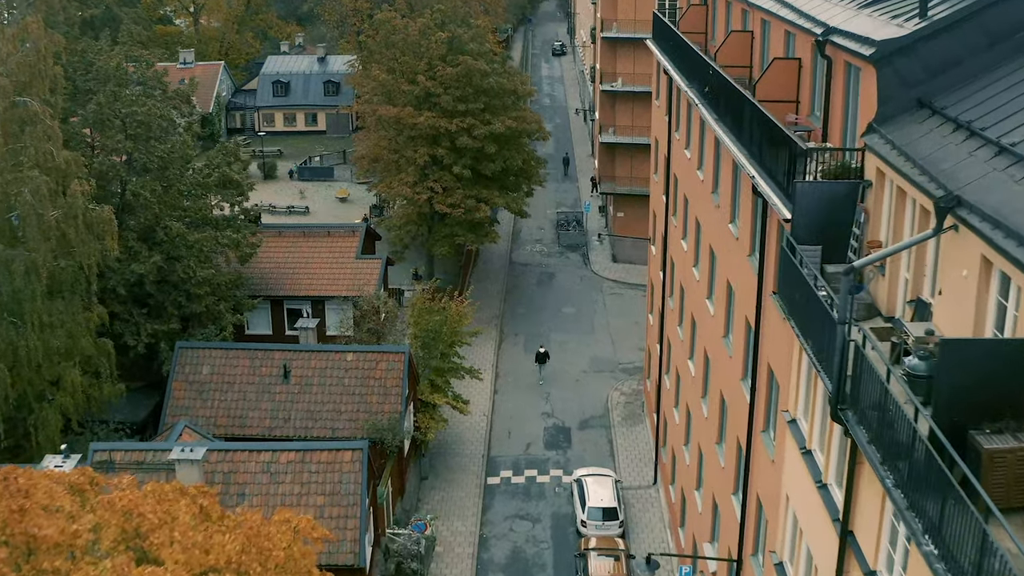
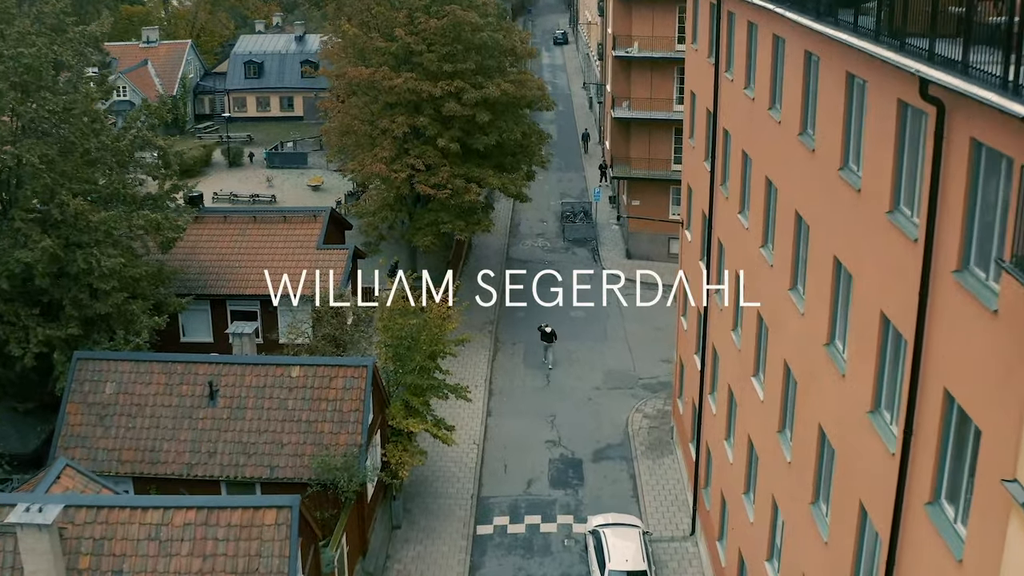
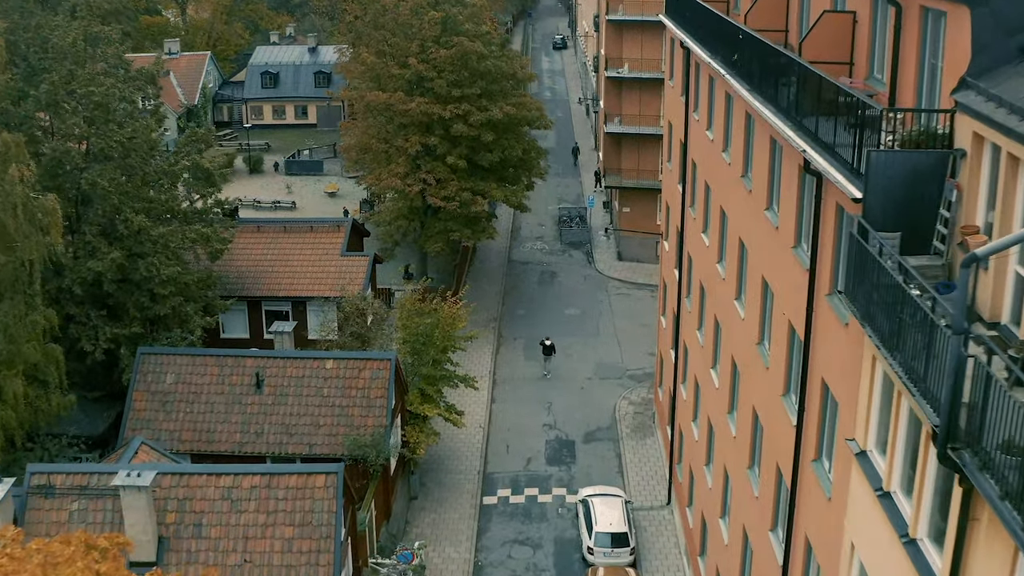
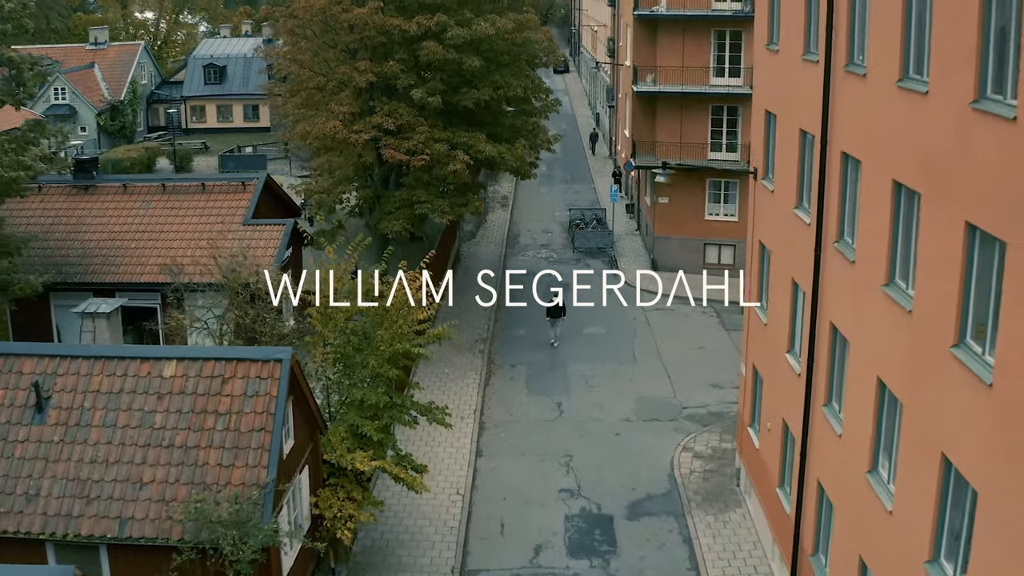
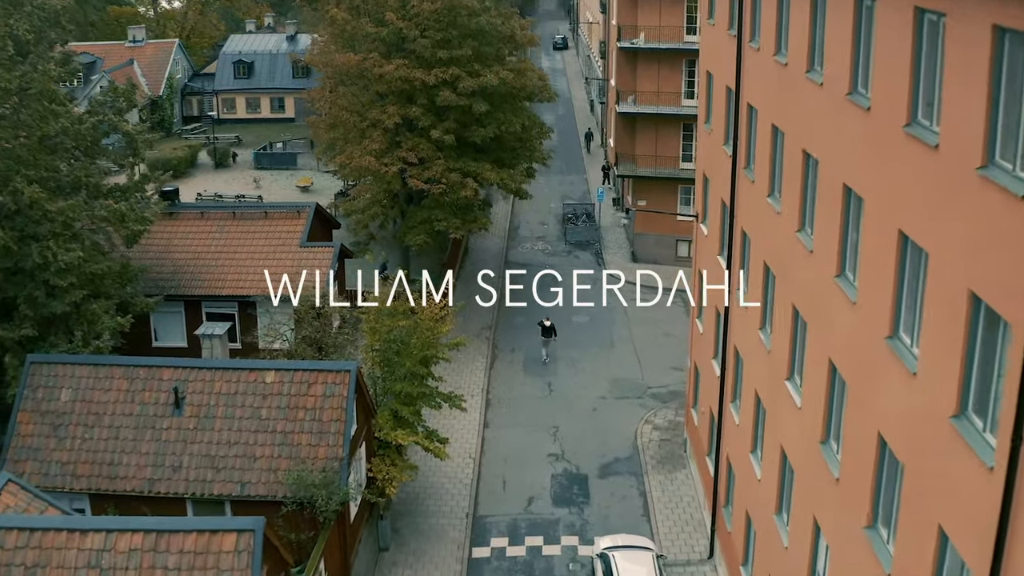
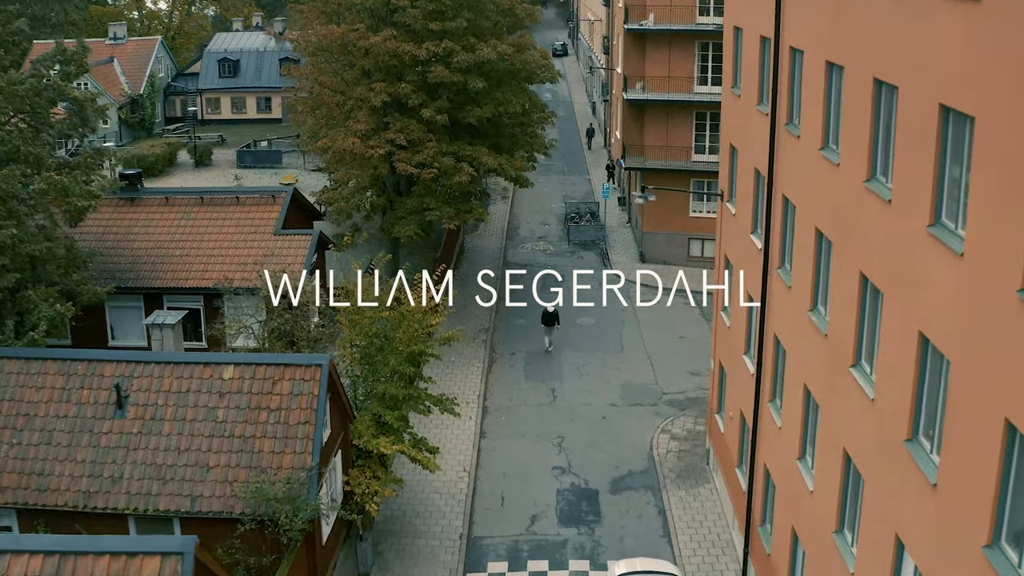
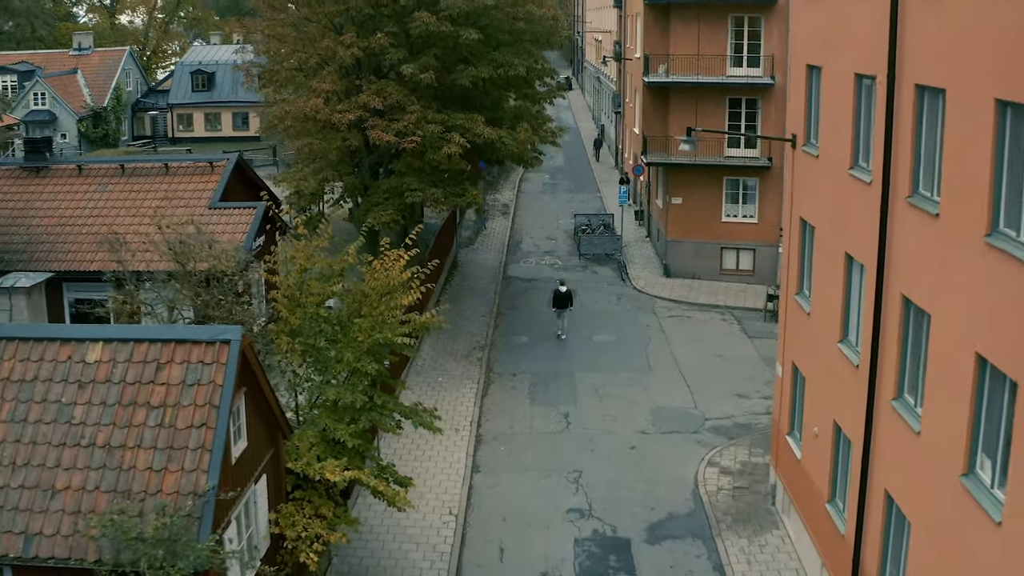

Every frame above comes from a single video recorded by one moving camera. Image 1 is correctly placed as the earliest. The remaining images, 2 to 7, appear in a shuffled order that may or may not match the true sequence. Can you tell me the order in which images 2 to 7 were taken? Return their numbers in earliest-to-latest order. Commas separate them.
3, 2, 5, 6, 4, 7
